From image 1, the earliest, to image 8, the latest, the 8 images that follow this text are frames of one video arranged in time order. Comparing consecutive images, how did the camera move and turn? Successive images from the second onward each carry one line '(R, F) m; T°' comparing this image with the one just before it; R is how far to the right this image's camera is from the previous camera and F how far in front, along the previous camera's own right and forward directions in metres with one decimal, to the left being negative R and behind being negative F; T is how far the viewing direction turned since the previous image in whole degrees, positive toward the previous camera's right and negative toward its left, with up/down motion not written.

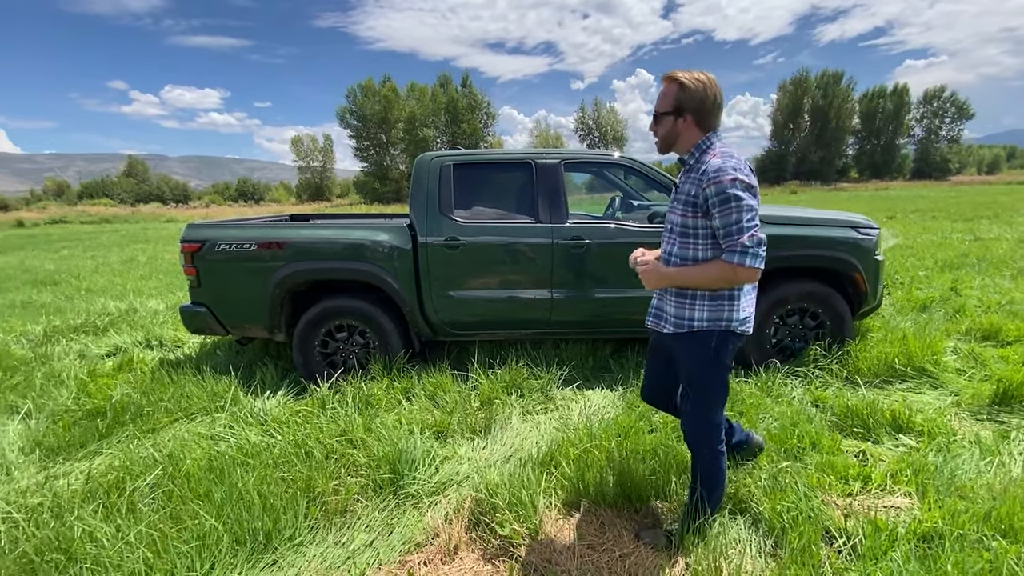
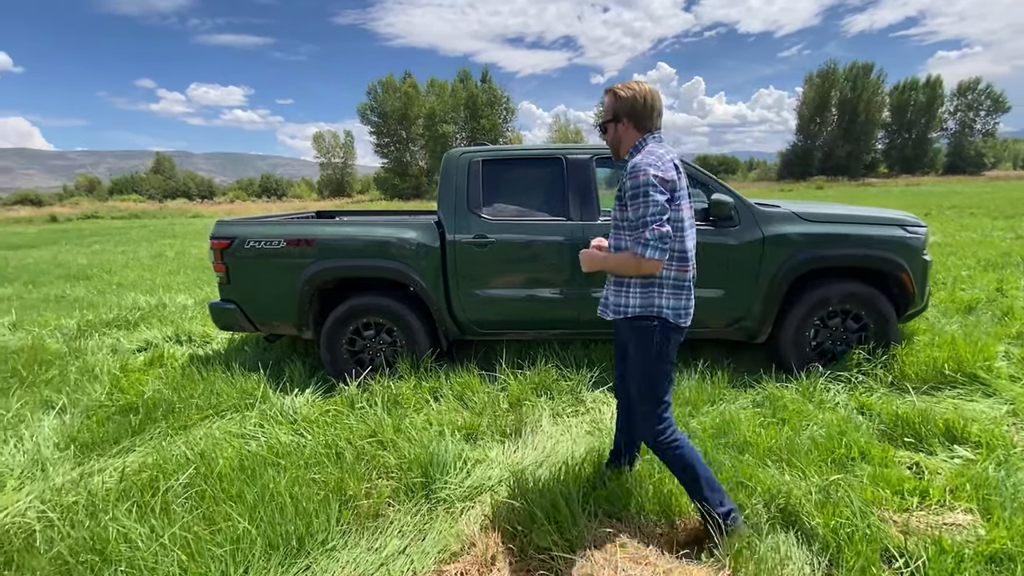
(-0.1, +0.1) m; -2°
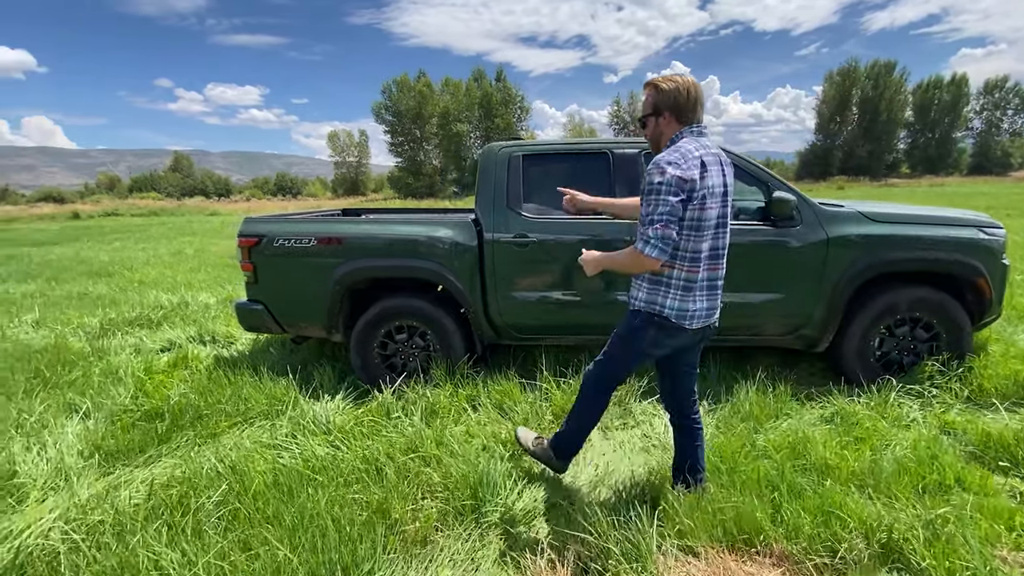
(-0.2, +0.2) m; -1°
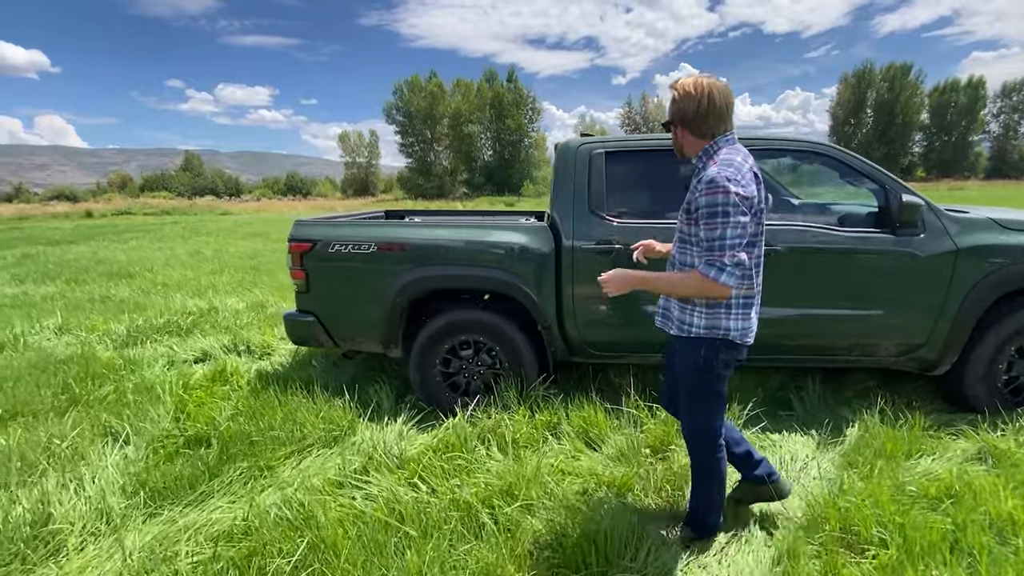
(-0.5, +0.4) m; -1°
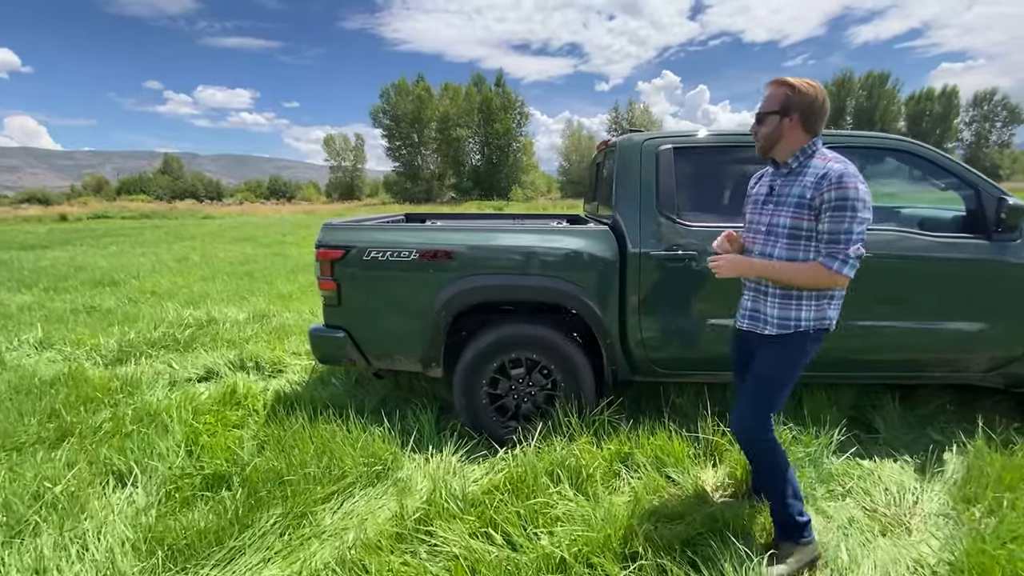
(-0.5, +0.4) m; +2°
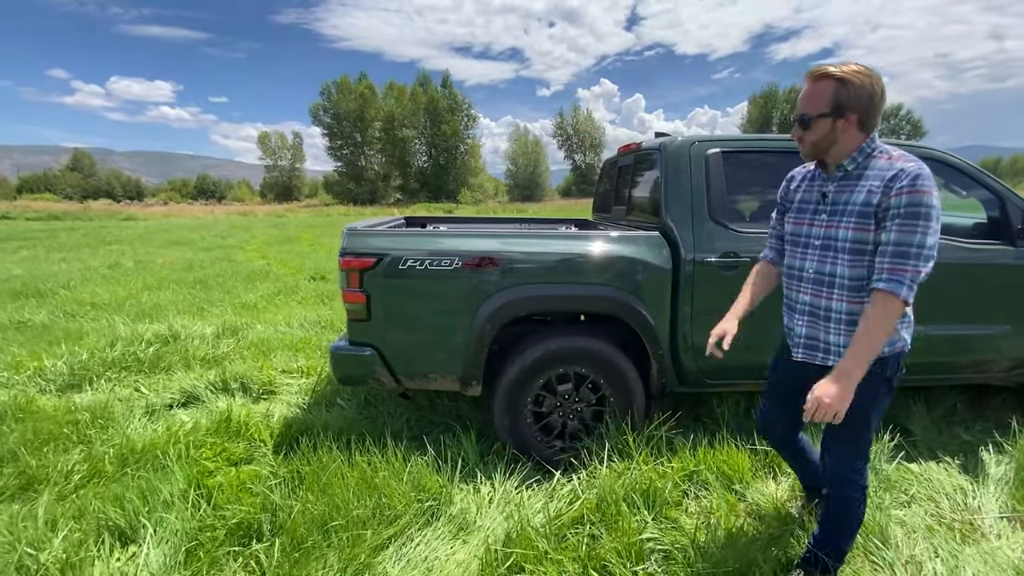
(-0.6, +0.3) m; +7°
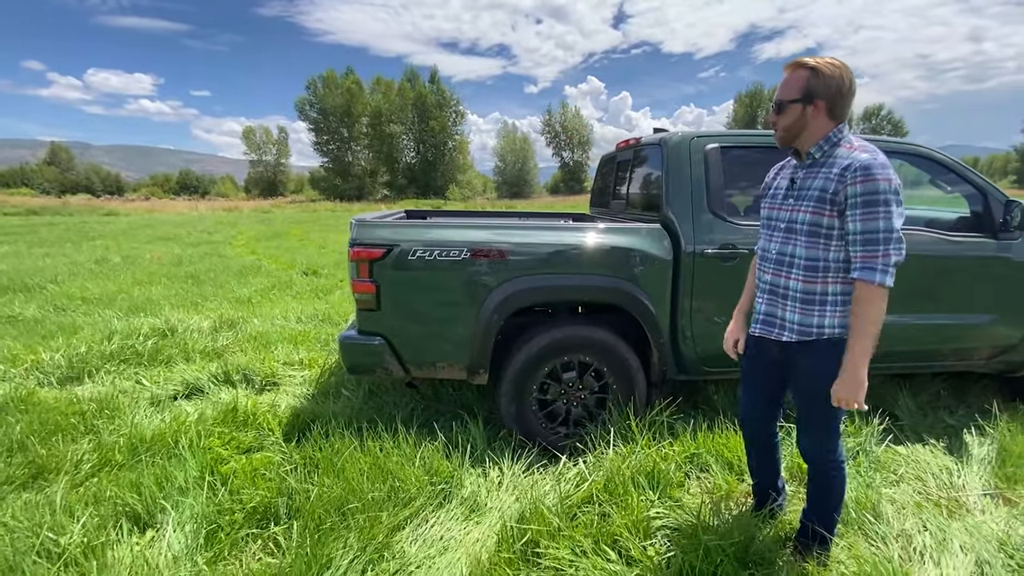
(-0.1, -0.1) m; +1°
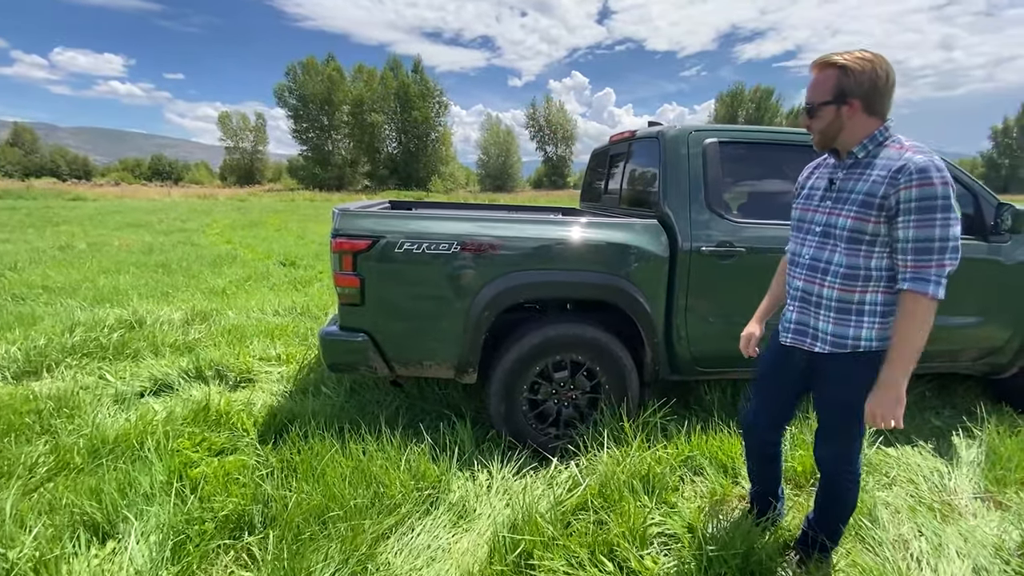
(-0.1, +0.1) m; +2°
